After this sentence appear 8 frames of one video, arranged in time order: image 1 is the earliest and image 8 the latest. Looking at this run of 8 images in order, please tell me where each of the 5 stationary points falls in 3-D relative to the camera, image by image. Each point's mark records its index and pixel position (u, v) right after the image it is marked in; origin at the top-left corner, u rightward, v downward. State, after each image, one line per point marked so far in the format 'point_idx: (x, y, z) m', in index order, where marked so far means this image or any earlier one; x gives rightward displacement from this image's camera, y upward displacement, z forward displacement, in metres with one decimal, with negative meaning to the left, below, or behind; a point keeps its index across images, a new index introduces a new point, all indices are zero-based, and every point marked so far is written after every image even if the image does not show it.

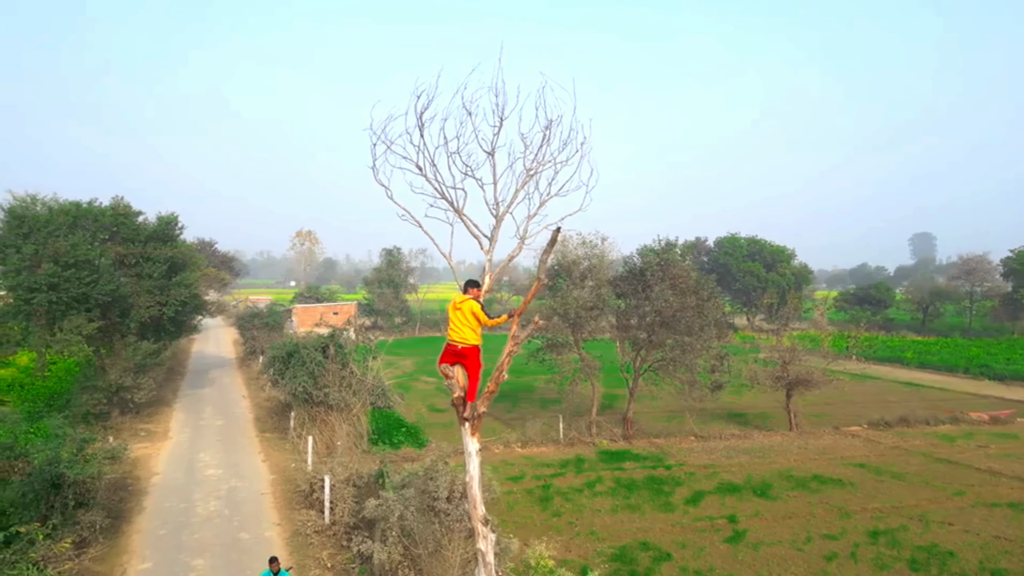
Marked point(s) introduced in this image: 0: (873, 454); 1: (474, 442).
0: (+10.2, -4.6, +16.9) m
1: (-0.3, -1.4, +5.4) m
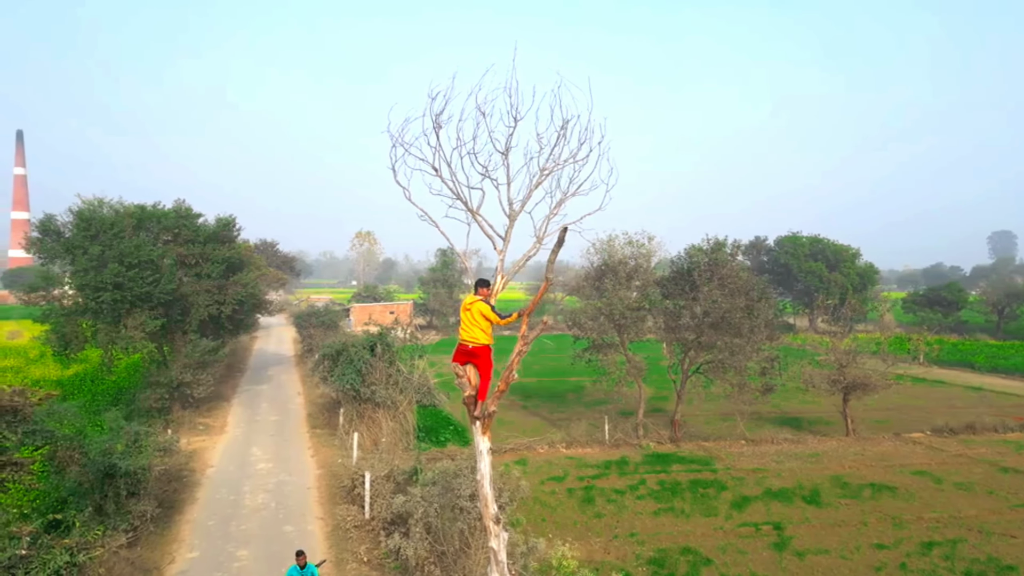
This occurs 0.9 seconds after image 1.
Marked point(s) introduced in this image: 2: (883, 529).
0: (+11.1, -4.6, +16.0) m
1: (-0.2, -1.3, +5.3) m
2: (+7.6, -4.9, +12.3) m
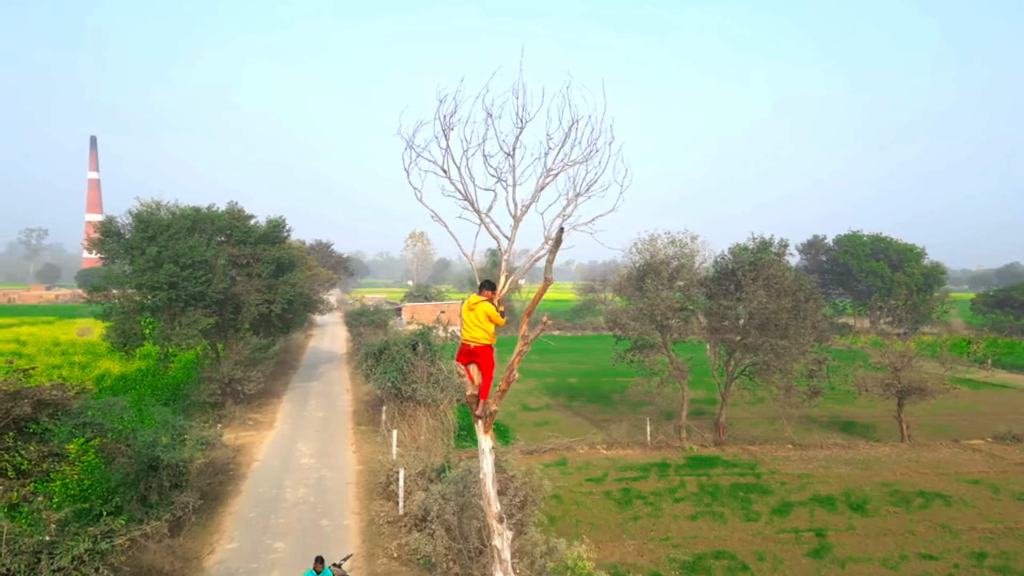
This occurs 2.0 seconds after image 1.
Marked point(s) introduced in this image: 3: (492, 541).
0: (+11.8, -4.5, +15.2) m
1: (-0.2, -1.3, +5.3) m
2: (+8.1, -4.9, +11.8) m
3: (-0.2, -2.3, +5.5) m
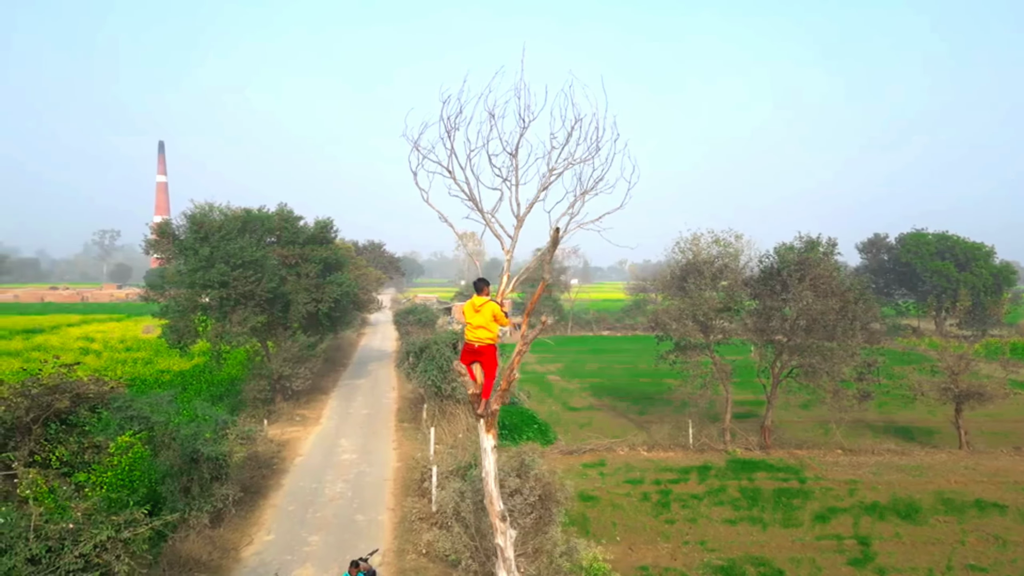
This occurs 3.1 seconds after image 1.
0: (+12.4, -4.5, +14.5) m
1: (-0.2, -1.3, +5.3) m
2: (+8.5, -4.9, +11.3) m
3: (-0.2, -2.3, +5.5) m
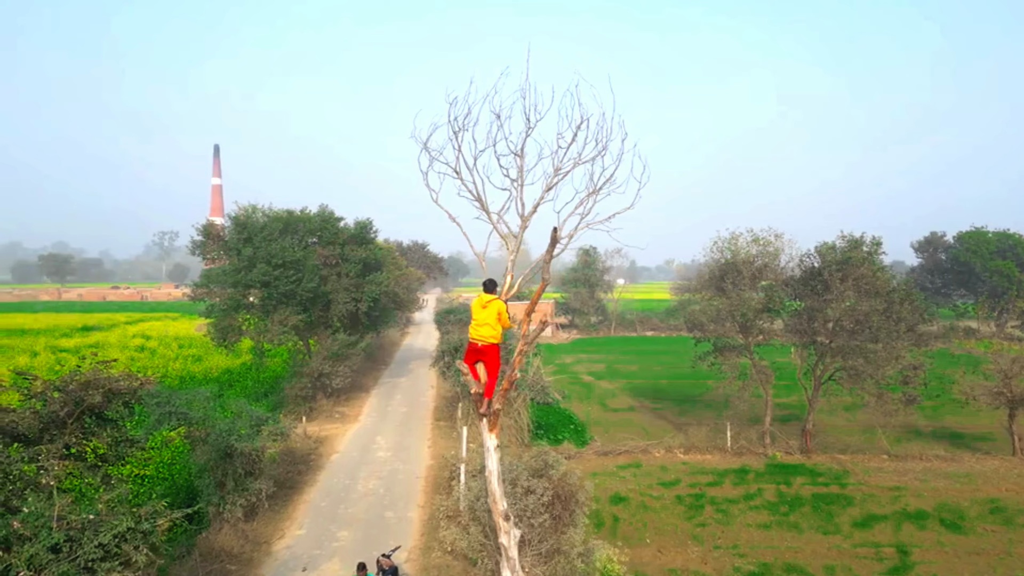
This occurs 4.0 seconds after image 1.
0: (+12.9, -4.5, +13.8) m
1: (-0.2, -1.3, +5.3) m
2: (+8.8, -4.9, +10.8) m
3: (-0.1, -2.3, +5.5) m
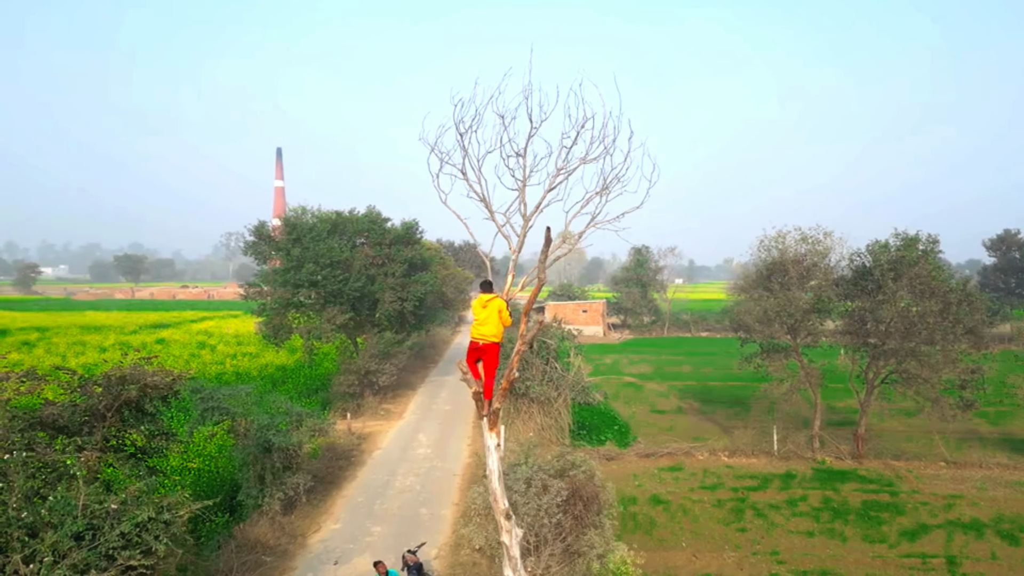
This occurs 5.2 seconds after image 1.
0: (+13.4, -4.5, +13.0) m
1: (-0.2, -1.3, +5.4) m
2: (+9.1, -4.9, +10.2) m
3: (-0.1, -2.3, +5.5) m
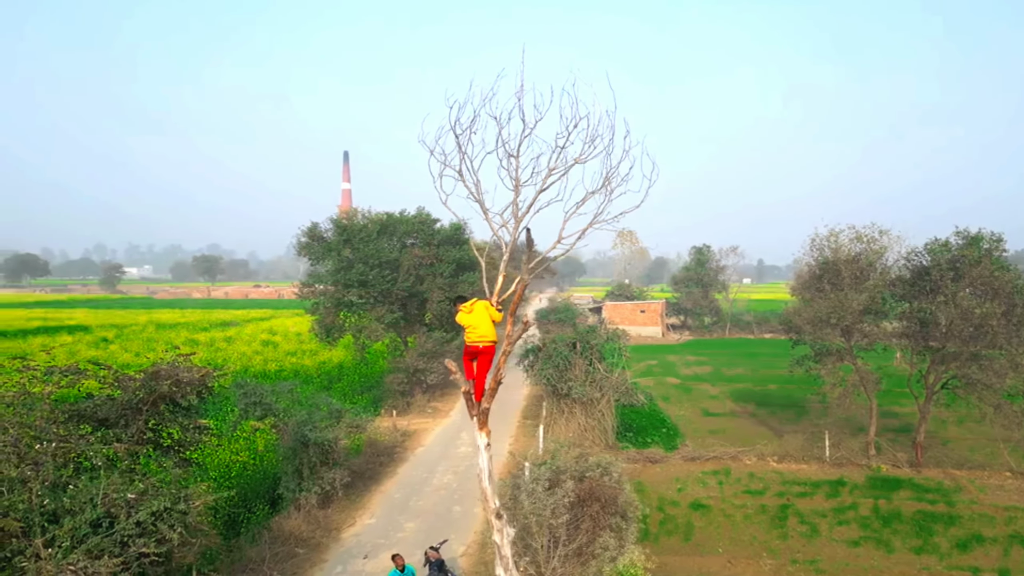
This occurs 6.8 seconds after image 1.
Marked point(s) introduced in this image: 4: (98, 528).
0: (+13.8, -4.6, +12.1) m
1: (-0.3, -1.3, +5.4) m
2: (+9.4, -4.9, +9.7) m
3: (-0.2, -2.3, +5.6) m
4: (-4.0, -2.3, +5.9) m
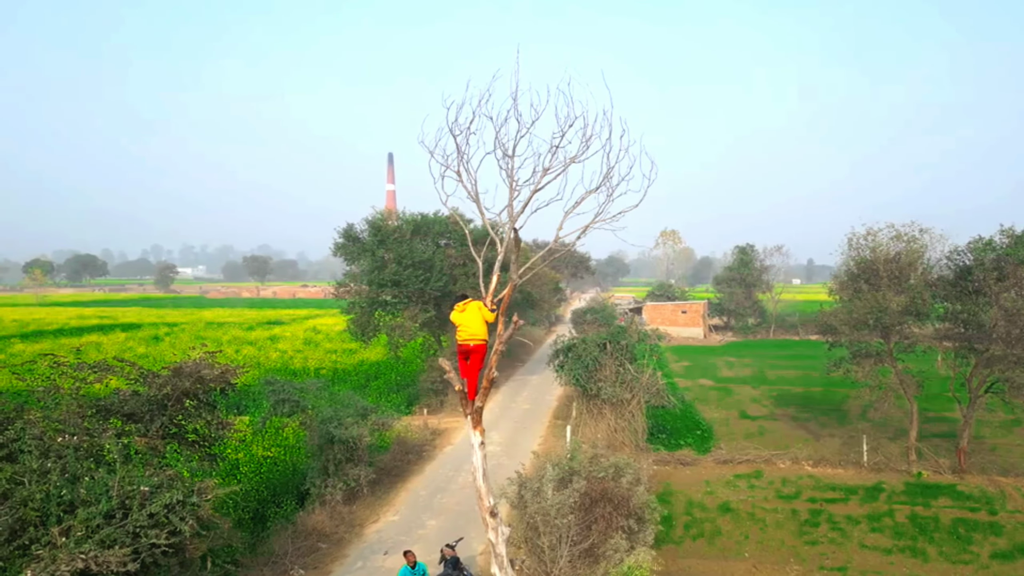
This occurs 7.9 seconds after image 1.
0: (+14.1, -4.6, +11.5) m
1: (-0.3, -1.3, +5.5) m
2: (+9.5, -4.9, +9.3) m
3: (-0.2, -2.3, +5.7) m
4: (-4.1, -2.4, +6.2) m
